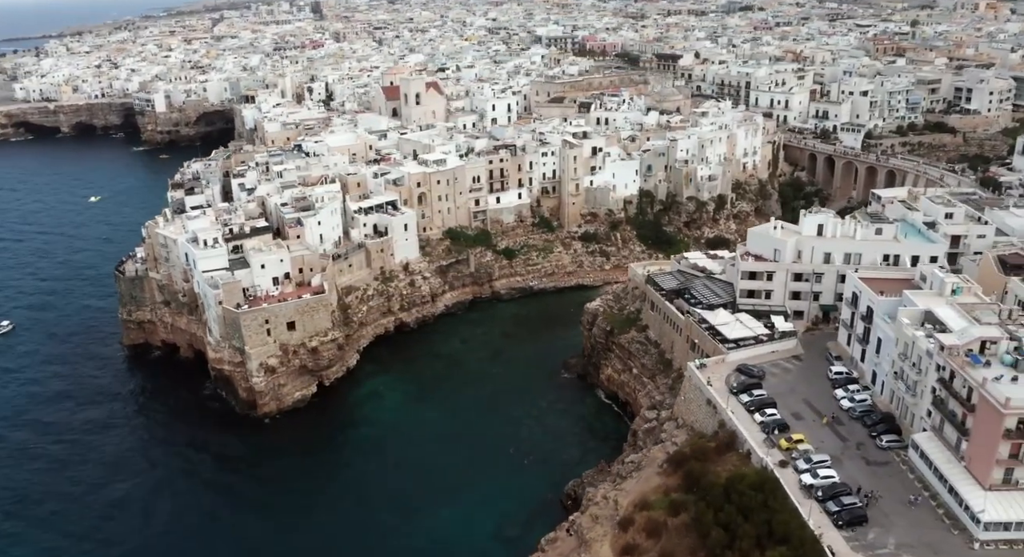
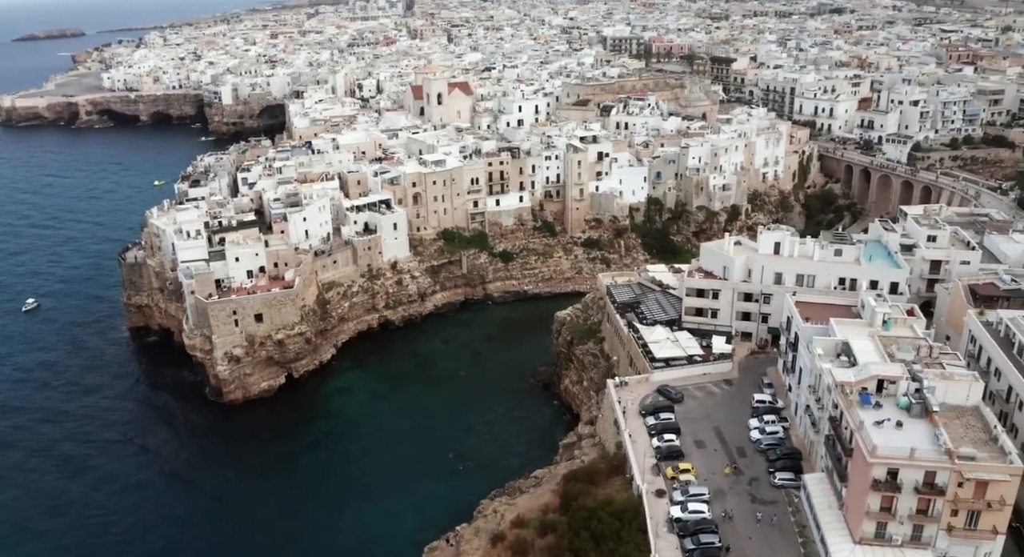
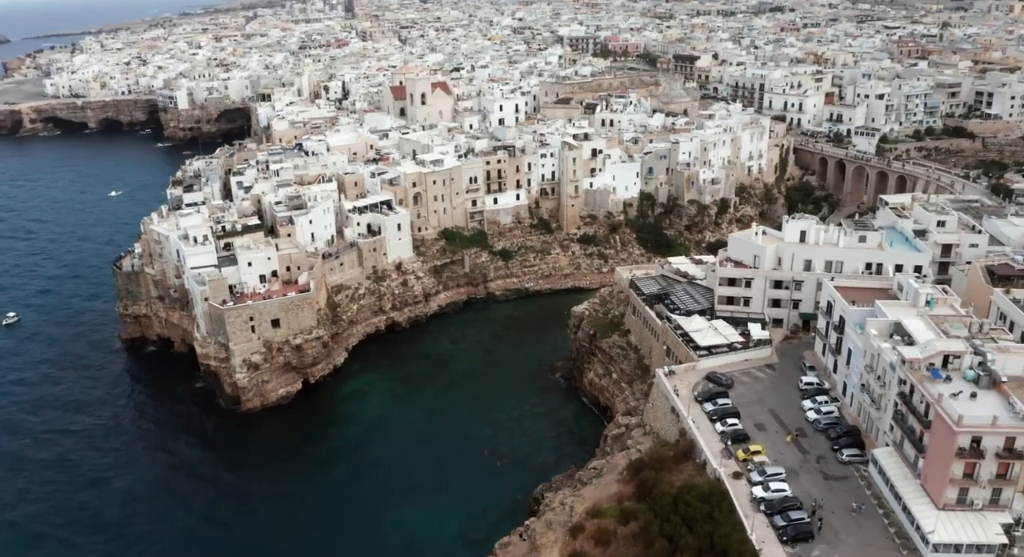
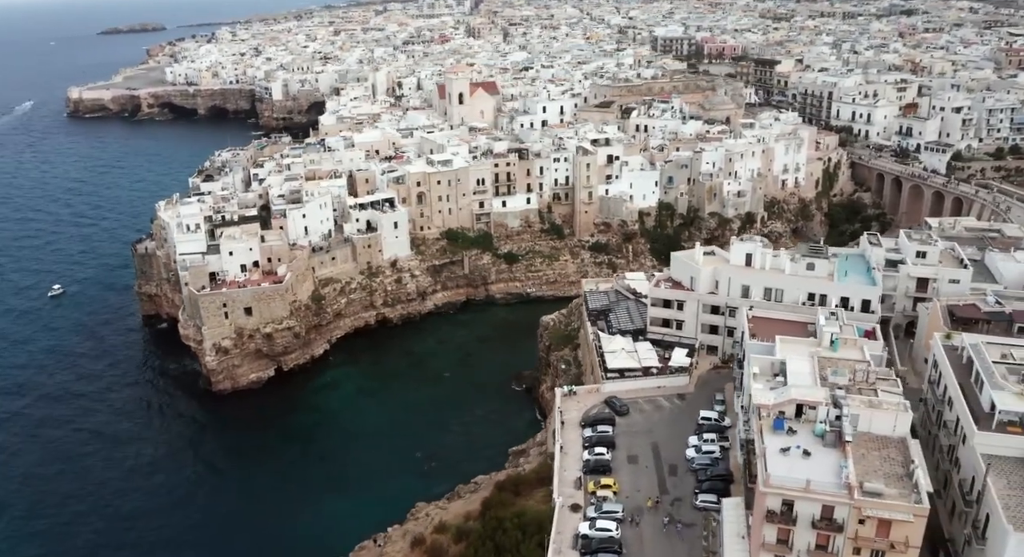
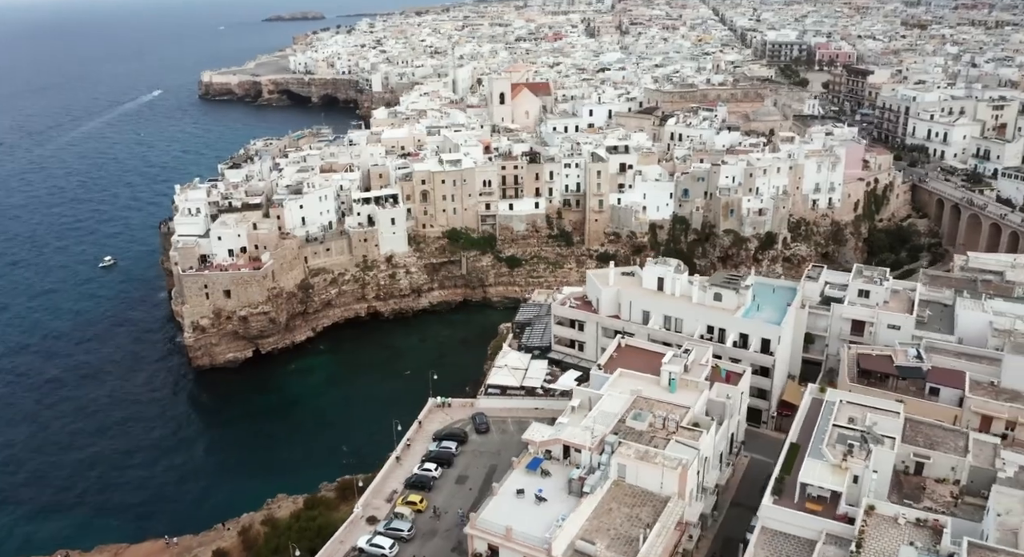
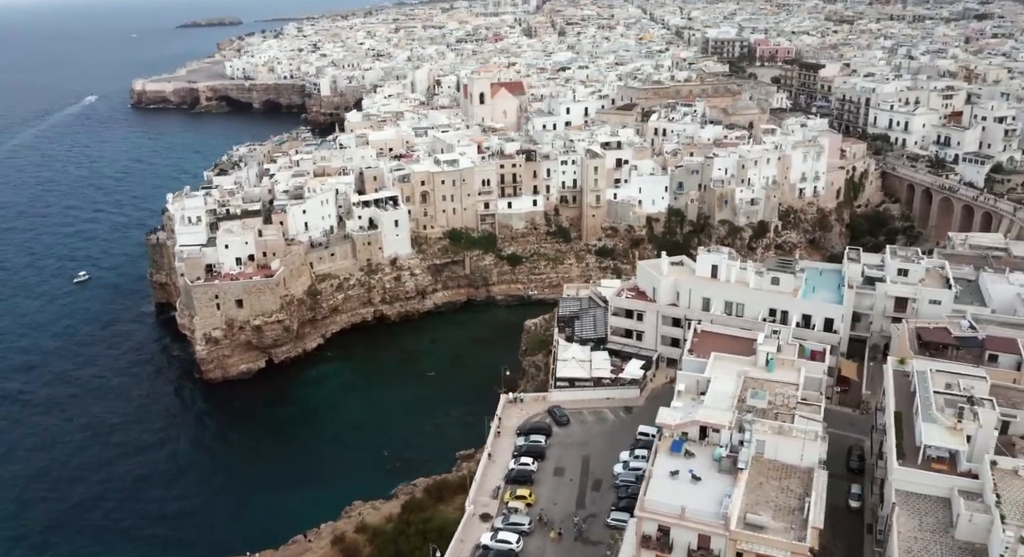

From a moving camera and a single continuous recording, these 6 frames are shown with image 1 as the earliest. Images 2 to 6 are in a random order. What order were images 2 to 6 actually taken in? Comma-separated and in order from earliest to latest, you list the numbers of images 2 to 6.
3, 2, 4, 6, 5
